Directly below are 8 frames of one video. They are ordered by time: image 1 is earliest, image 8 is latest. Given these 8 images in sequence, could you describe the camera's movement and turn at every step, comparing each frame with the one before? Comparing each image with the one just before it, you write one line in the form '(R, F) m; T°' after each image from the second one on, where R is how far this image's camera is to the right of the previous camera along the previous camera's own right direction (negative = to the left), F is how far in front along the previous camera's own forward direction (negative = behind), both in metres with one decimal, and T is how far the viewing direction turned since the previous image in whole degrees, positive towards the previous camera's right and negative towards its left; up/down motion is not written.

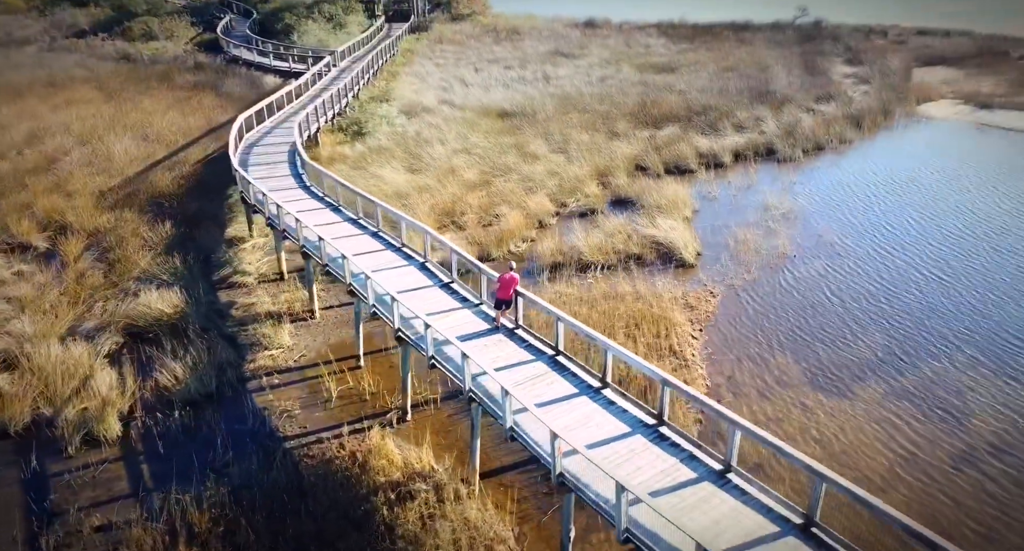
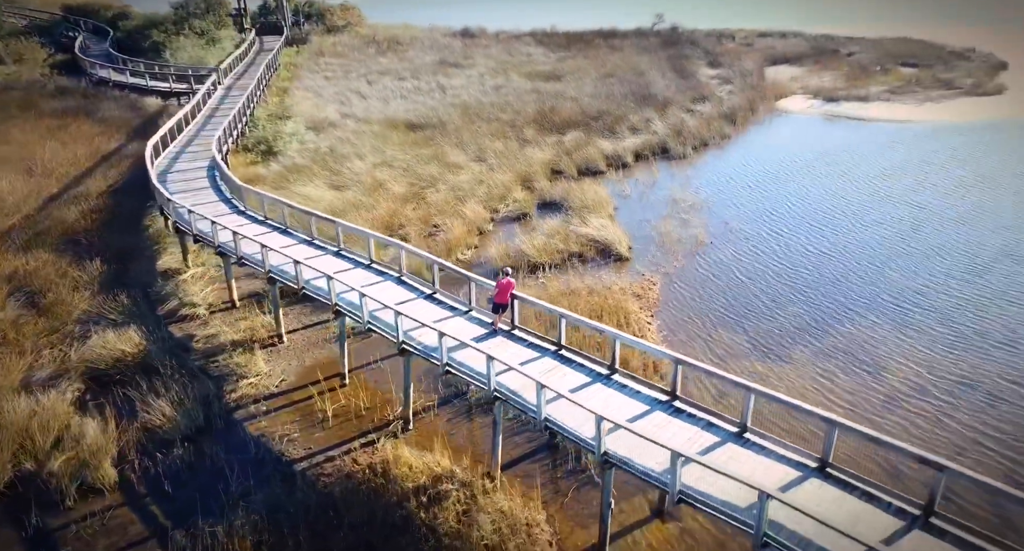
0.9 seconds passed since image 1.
(-1.8, -0.5) m; +10°
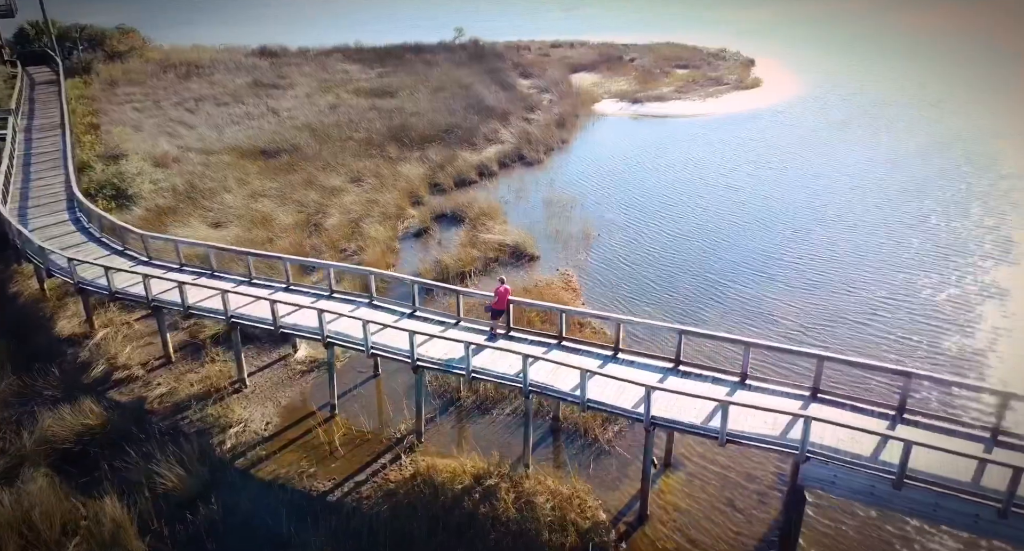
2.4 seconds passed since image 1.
(-3.1, -0.6) m; +17°
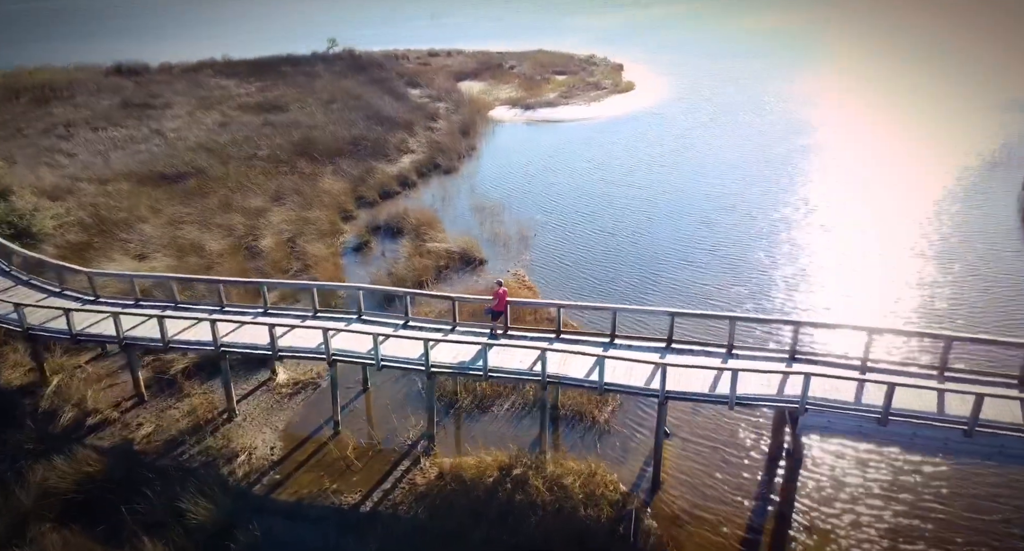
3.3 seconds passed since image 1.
(-2.2, -0.5) m; +11°
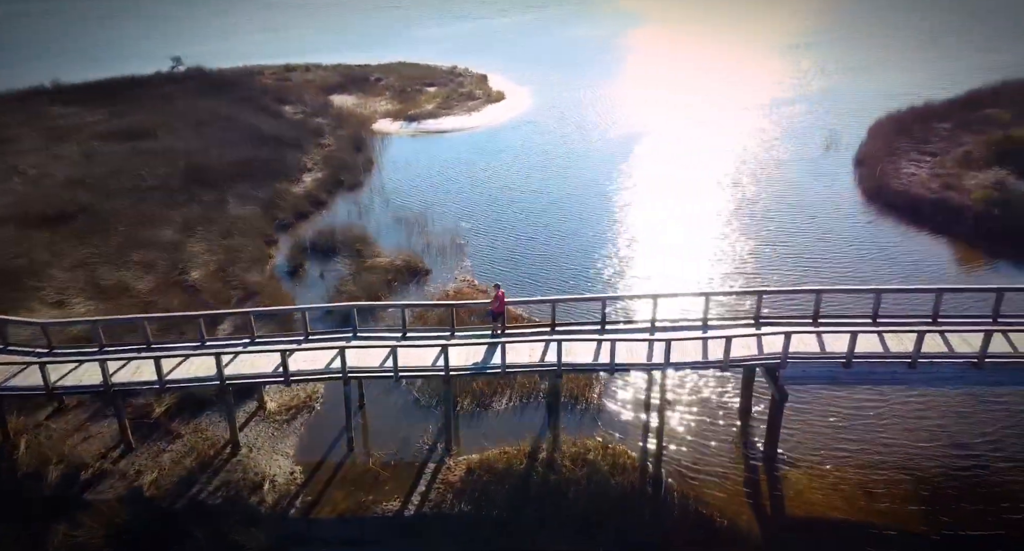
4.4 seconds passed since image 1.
(-2.6, -0.6) m; +12°
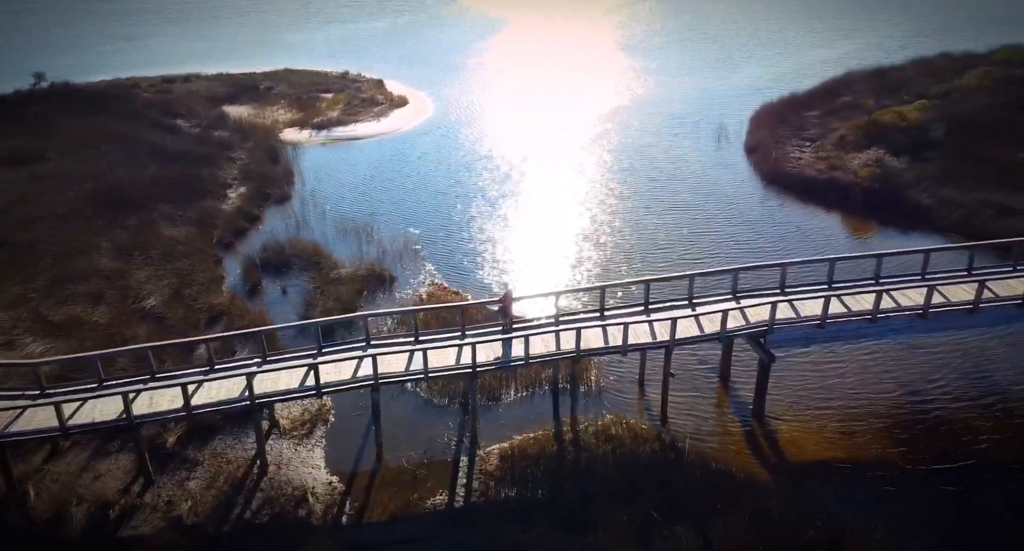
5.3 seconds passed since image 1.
(-2.5, -0.6) m; +10°
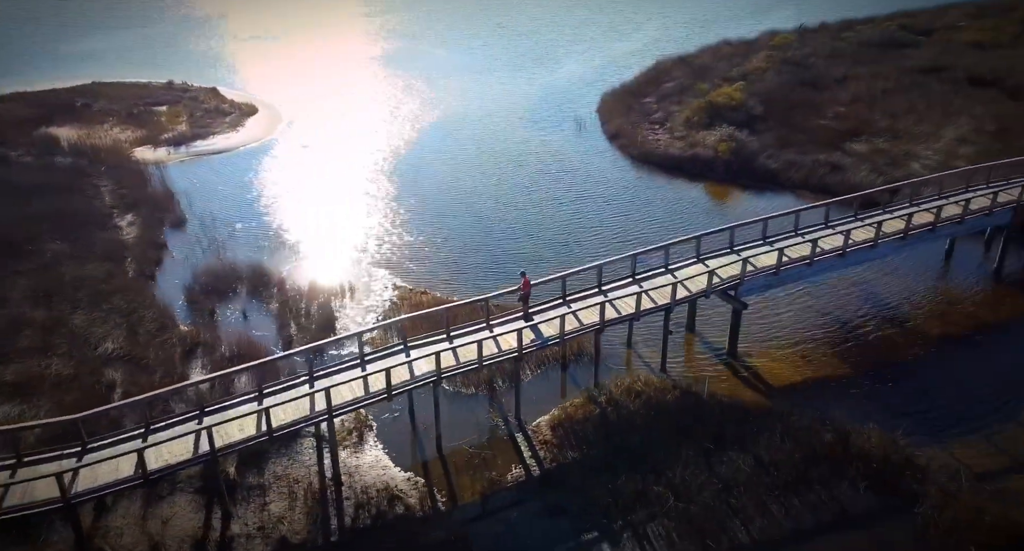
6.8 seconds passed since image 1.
(-4.3, -0.7) m; +15°
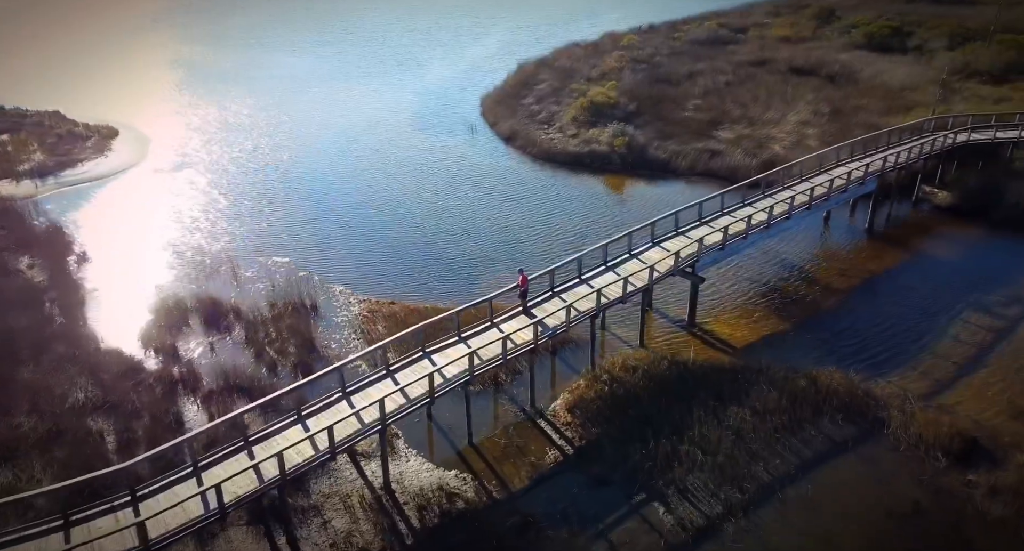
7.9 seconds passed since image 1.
(-3.3, -0.5) m; +13°
